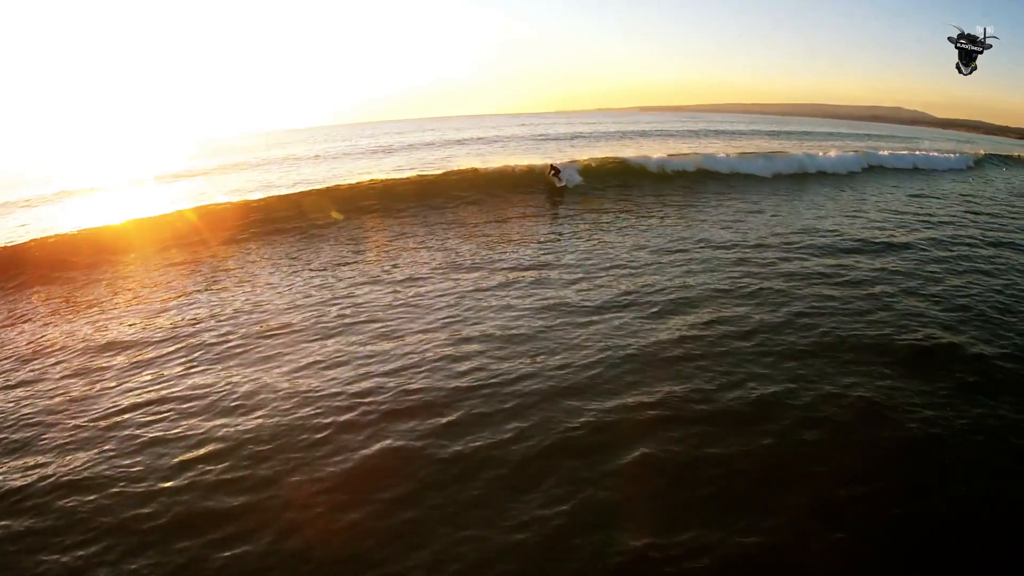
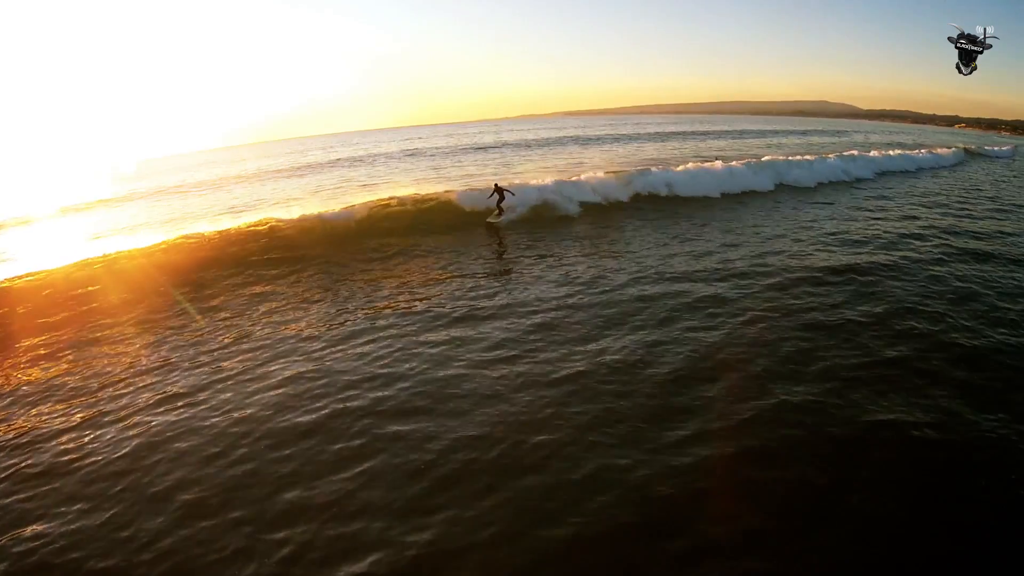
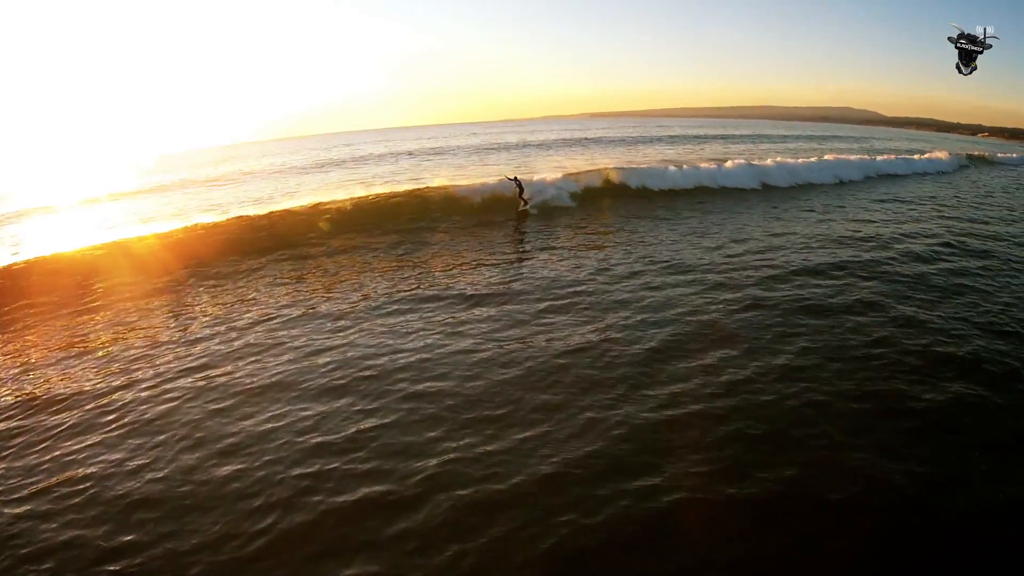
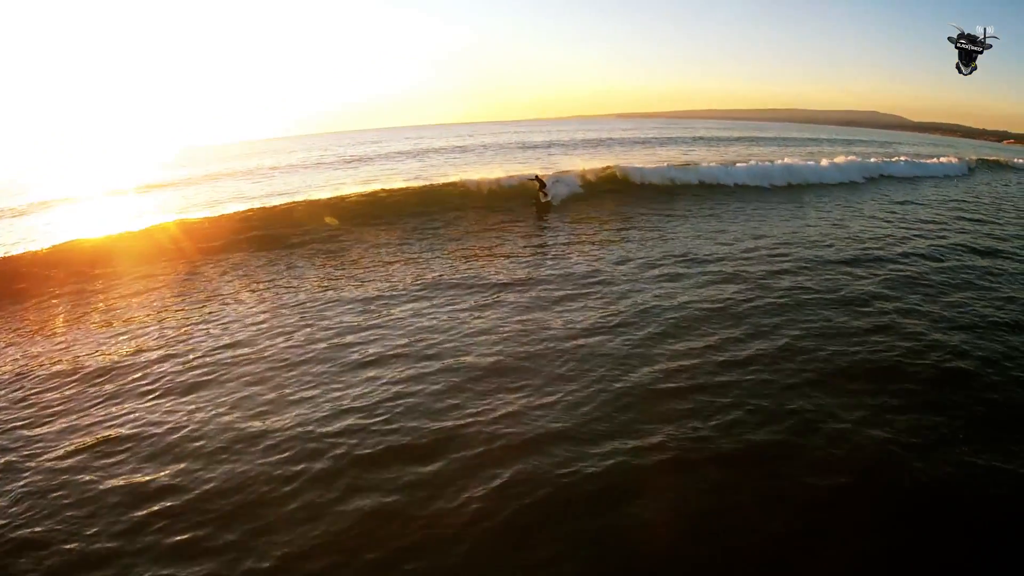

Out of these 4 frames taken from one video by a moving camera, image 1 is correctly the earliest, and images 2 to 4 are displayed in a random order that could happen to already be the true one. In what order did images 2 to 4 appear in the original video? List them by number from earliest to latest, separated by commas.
4, 3, 2
